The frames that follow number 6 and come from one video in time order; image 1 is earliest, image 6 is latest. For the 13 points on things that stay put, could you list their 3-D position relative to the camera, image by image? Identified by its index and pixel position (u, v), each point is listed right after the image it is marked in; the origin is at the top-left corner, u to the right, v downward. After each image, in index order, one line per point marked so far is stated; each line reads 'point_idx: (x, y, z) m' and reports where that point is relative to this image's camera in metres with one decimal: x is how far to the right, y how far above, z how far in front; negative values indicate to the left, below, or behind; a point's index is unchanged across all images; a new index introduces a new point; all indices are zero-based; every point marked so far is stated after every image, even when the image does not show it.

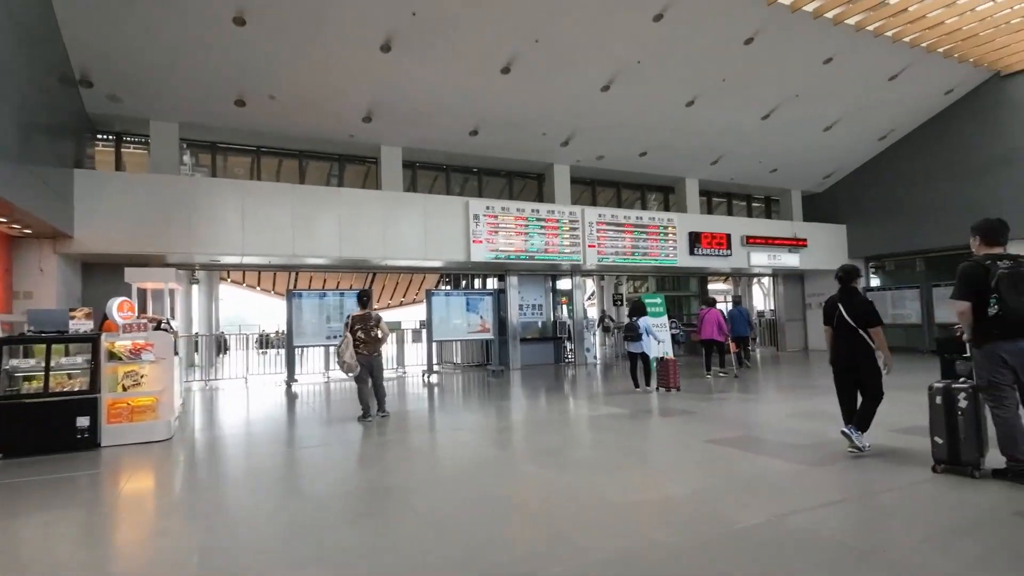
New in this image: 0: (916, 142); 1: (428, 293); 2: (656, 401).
0: (+9.6, +3.5, +13.5) m
1: (-1.6, -0.1, +11.2) m
2: (+1.8, -1.5, +7.3) m
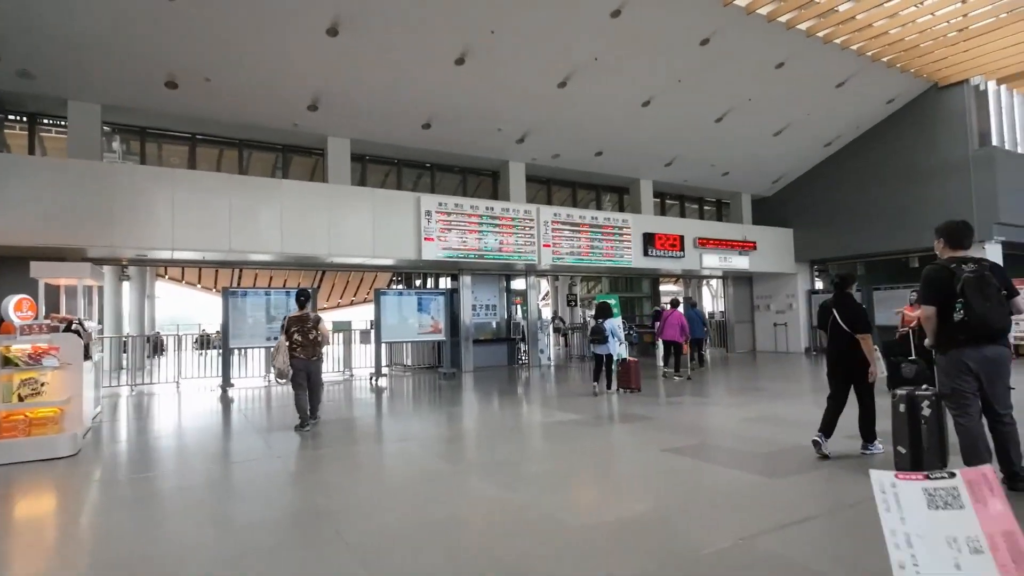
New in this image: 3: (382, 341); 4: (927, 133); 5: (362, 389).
0: (+8.5, +3.4, +14.0) m
1: (-2.5, -0.1, +10.7) m
2: (+1.2, -1.5, +7.1) m
3: (-2.4, -1.0, +10.7) m
4: (+9.3, +3.5, +12.7) m
5: (-2.8, -1.9, +10.8) m
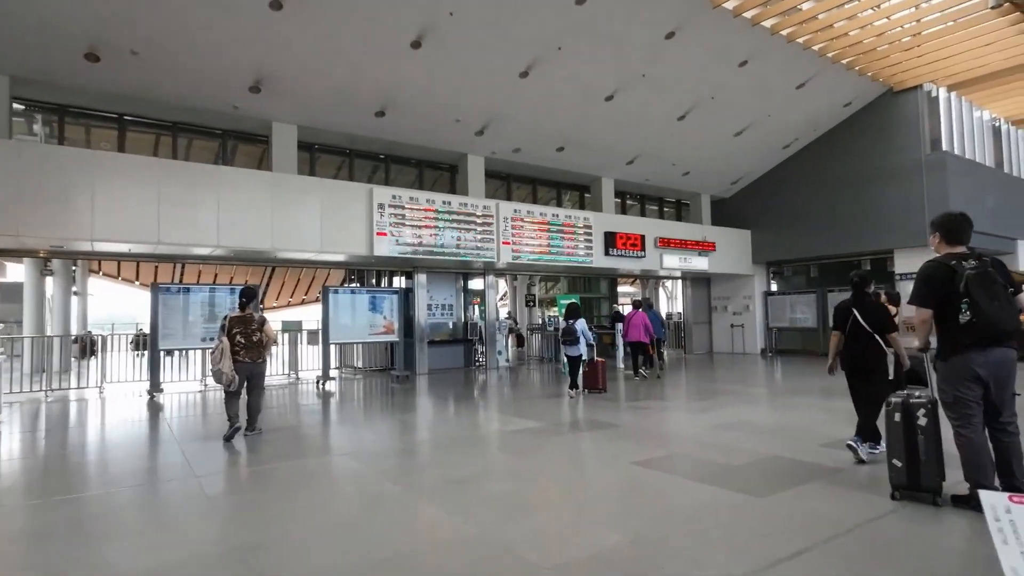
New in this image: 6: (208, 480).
0: (+7.5, +3.4, +14.1) m
1: (-3.3, 0.0, +10.0) m
2: (+0.7, -1.5, +6.7) m
3: (-3.2, -0.9, +10.0) m
4: (+8.4, +3.4, +12.9) m
5: (-3.6, -1.9, +10.1) m
6: (-2.5, -1.6, +4.7) m
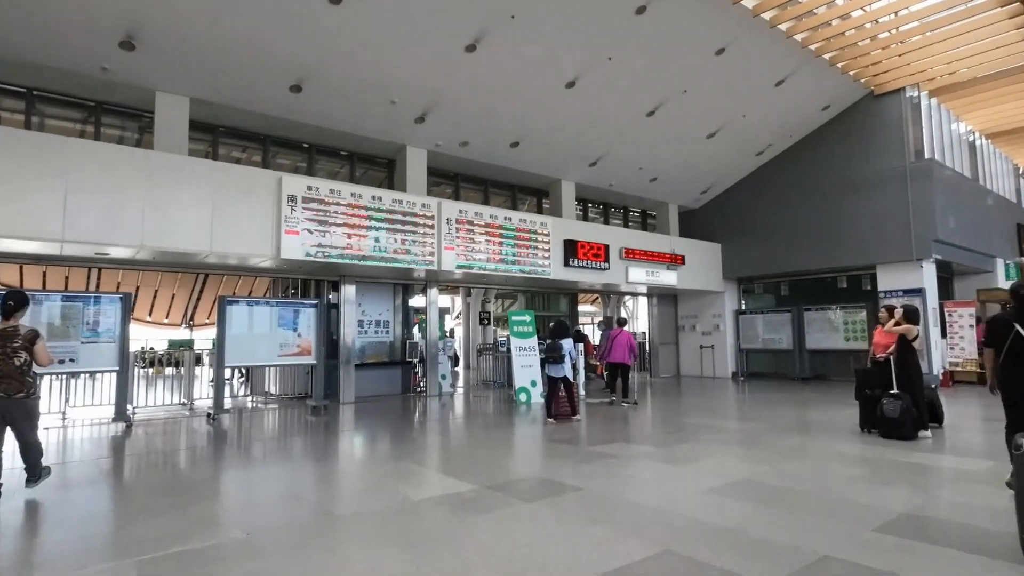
0: (+6.4, +3.0, +13.1) m
1: (-4.1, -0.2, +8.2) m
2: (+0.1, -1.6, +5.1) m
3: (-4.1, -1.1, +8.2) m
4: (+7.3, +3.0, +12.0) m
5: (-4.5, -2.0, +8.2) m
6: (-3.0, -1.5, +2.9) m
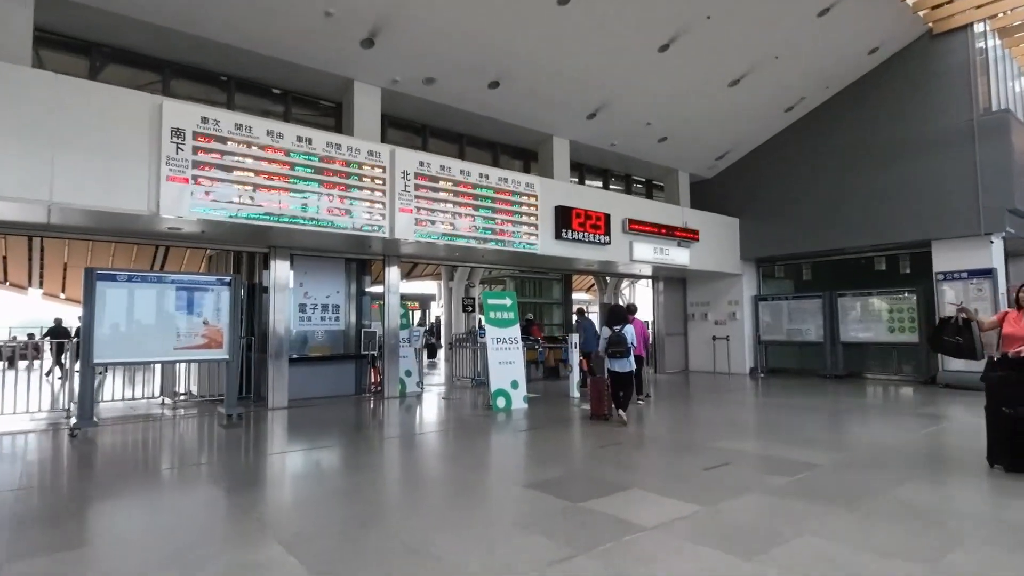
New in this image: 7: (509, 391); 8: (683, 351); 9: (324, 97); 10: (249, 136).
0: (+6.1, +3.3, +11.0) m
1: (-4.4, +0.1, +6.1) m
2: (-0.2, -1.3, +3.1) m
3: (-4.4, -0.8, +6.1) m
4: (+7.0, +3.4, +9.9) m
5: (-4.8, -1.7, +6.1) m
6: (-3.3, -1.3, +0.8) m
7: (0.0, -1.4, +7.7) m
8: (+4.0, -1.5, +13.6) m
9: (-2.7, +2.8, +8.3) m
10: (-2.8, +1.6, +6.2) m
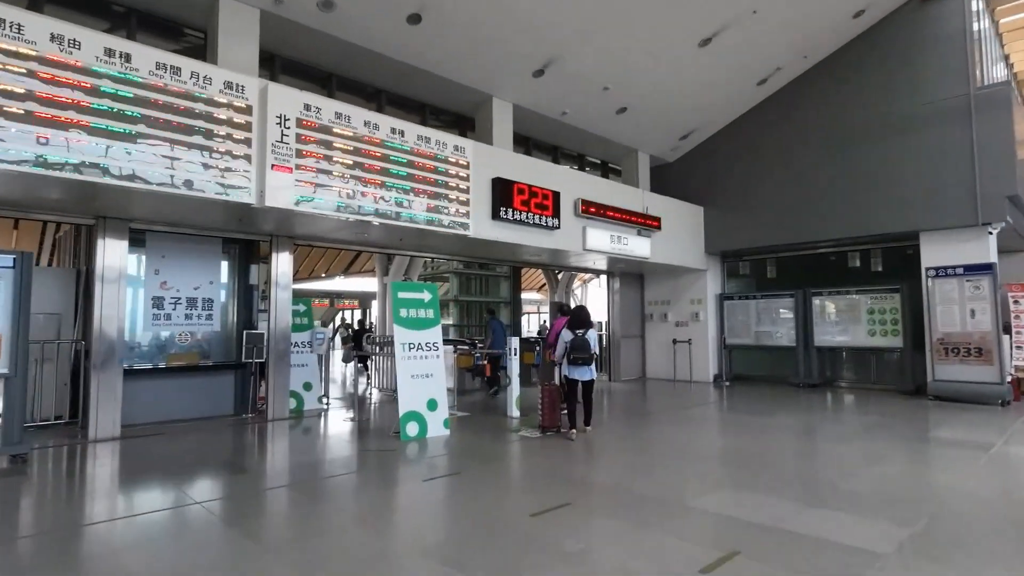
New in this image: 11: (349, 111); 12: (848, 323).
0: (+5.0, +3.4, +9.8) m
1: (-5.1, +0.3, +3.9) m
2: (-0.7, -1.2, +1.3) m
3: (-5.0, -0.6, +3.9) m
4: (+6.0, +3.4, +8.7) m
5: (-5.5, -1.5, +3.9) m
6: (-3.5, -1.2, -1.2) m
7: (-0.9, -1.3, +5.9) m
8: (+2.7, -1.4, +12.1) m
9: (-3.6, +2.9, +6.3) m
10: (-3.5, +1.8, +4.2) m
11: (-1.7, +1.8, +6.0) m
12: (+5.7, -0.6, +9.7) m
